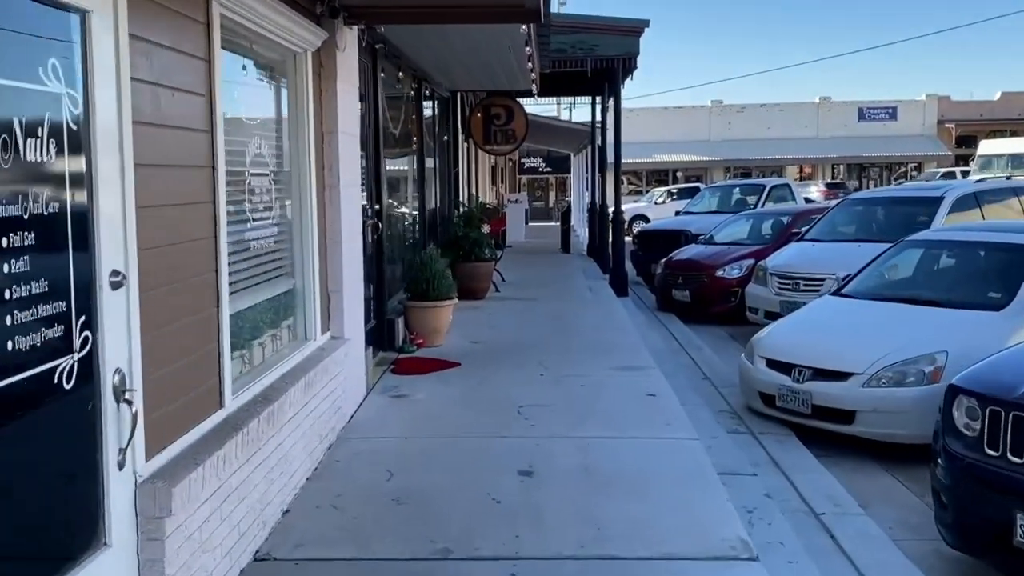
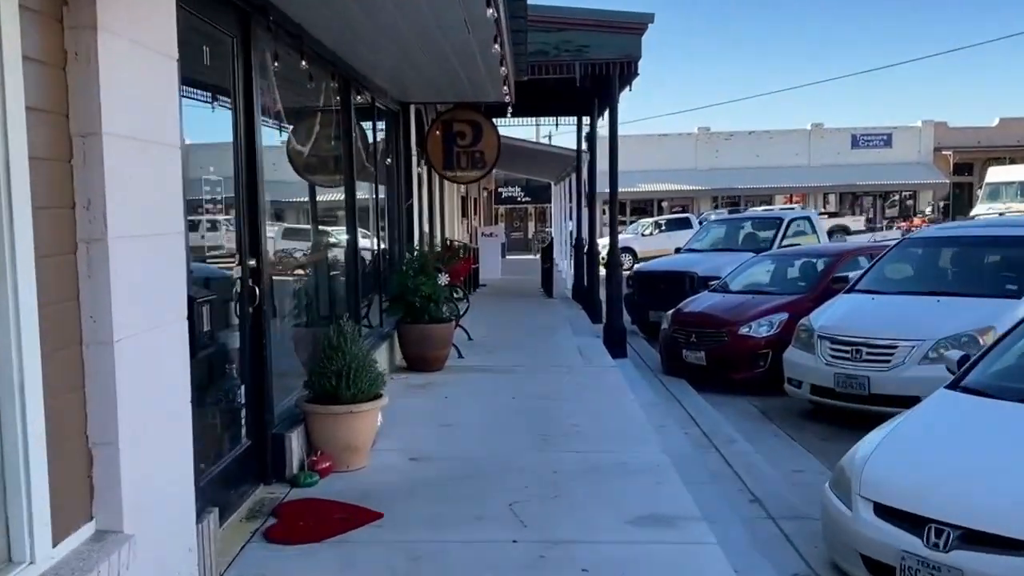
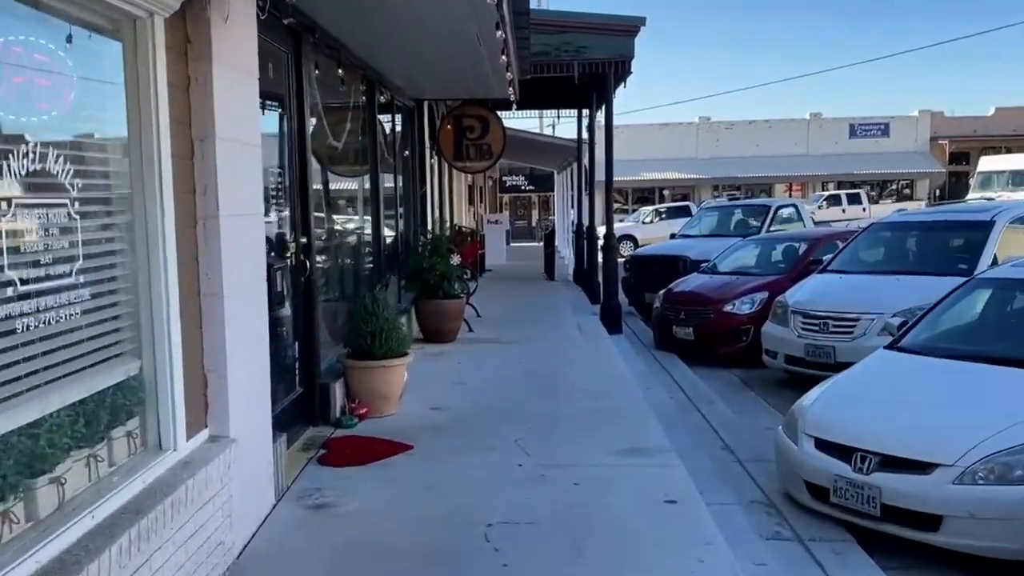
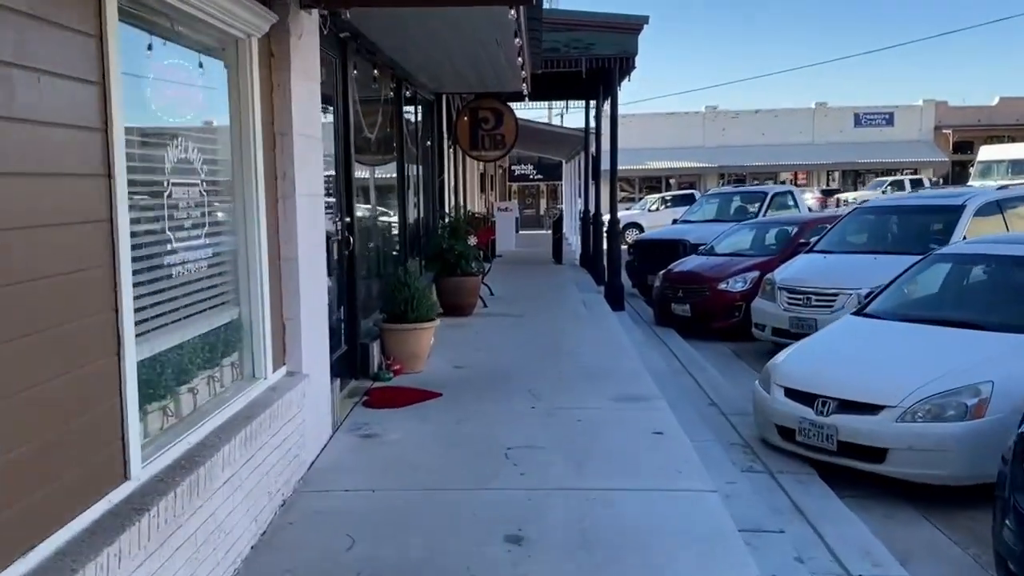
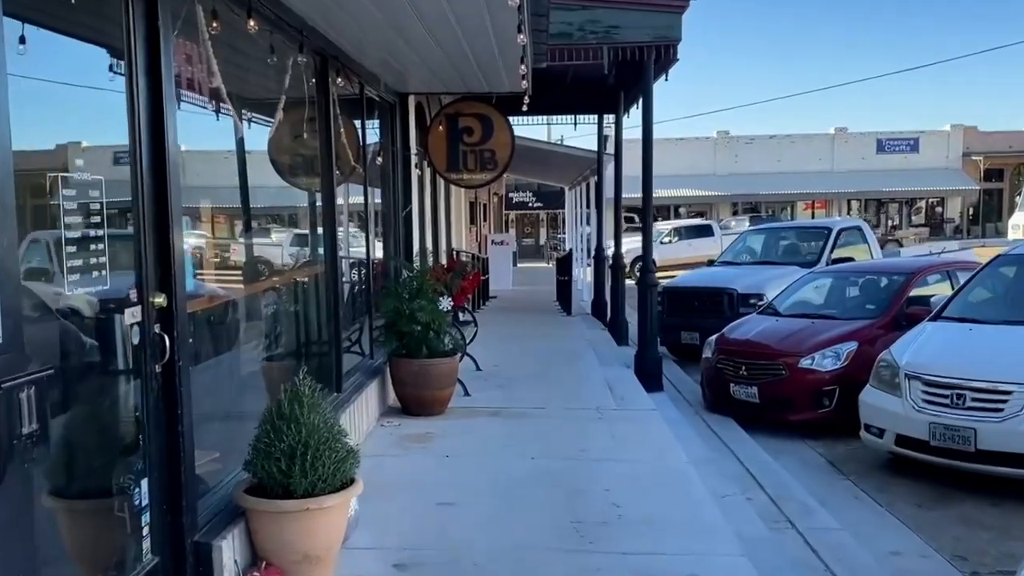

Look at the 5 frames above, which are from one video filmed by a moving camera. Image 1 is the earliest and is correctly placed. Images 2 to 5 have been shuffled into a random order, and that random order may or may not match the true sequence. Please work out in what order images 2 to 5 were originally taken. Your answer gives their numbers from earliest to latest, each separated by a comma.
4, 3, 2, 5
